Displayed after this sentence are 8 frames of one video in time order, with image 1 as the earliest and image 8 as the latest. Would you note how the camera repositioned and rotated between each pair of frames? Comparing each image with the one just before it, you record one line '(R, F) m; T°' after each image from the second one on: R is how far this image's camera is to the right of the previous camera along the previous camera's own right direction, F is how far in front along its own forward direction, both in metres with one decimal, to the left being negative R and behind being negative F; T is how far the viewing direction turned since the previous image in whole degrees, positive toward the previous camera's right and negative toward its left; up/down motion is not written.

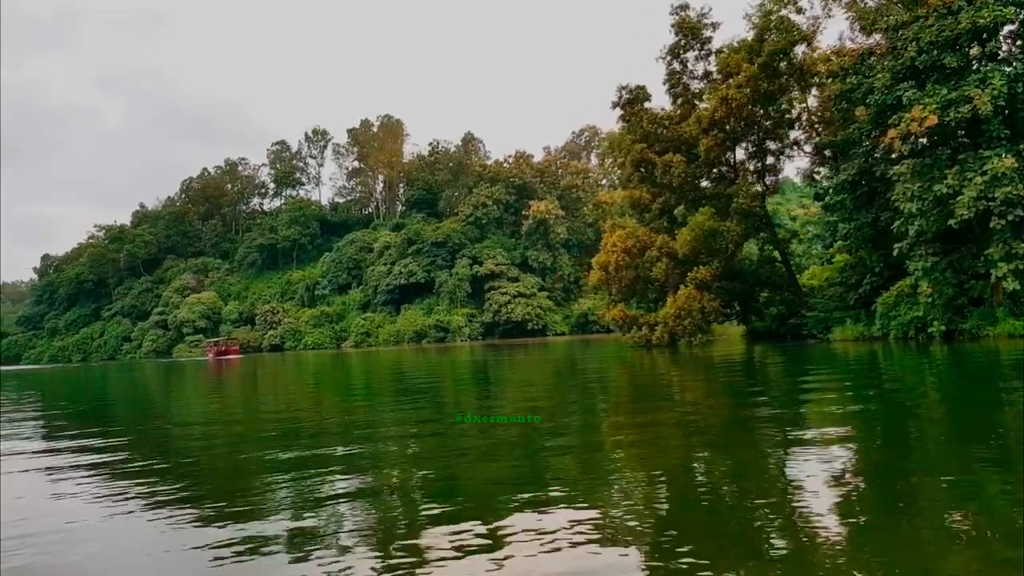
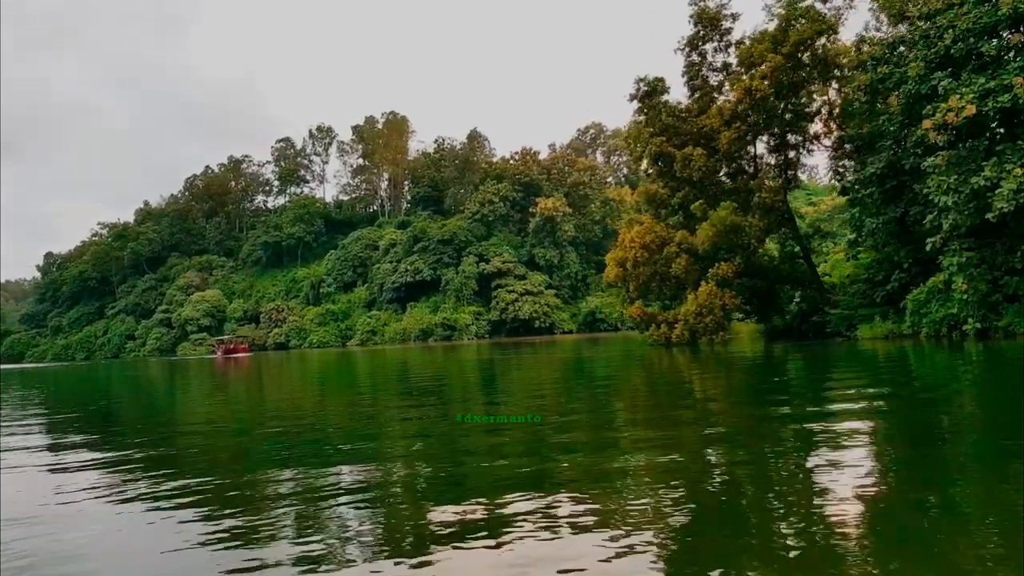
(-0.3, +0.4) m; 0°
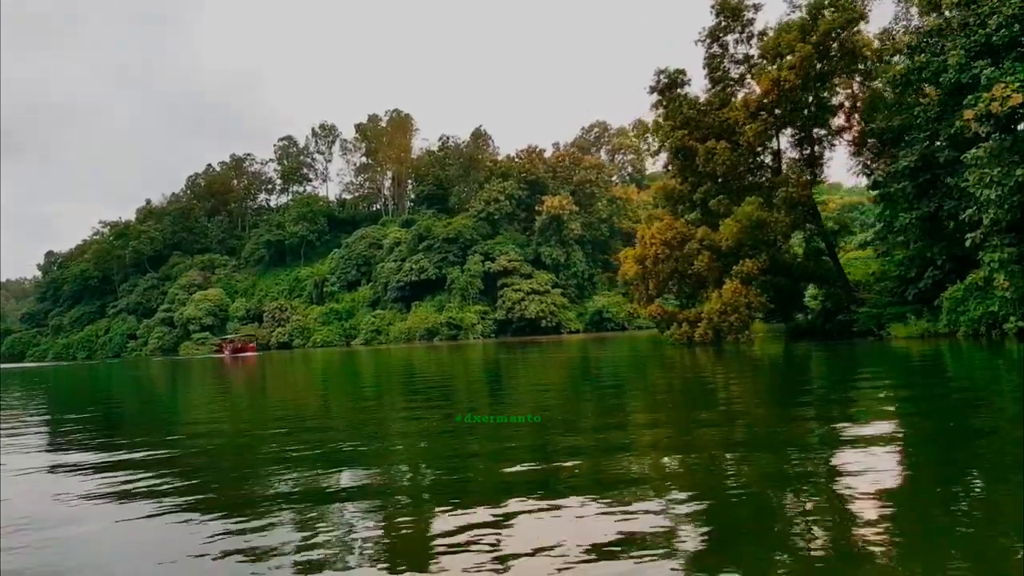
(-0.3, +0.4) m; 0°
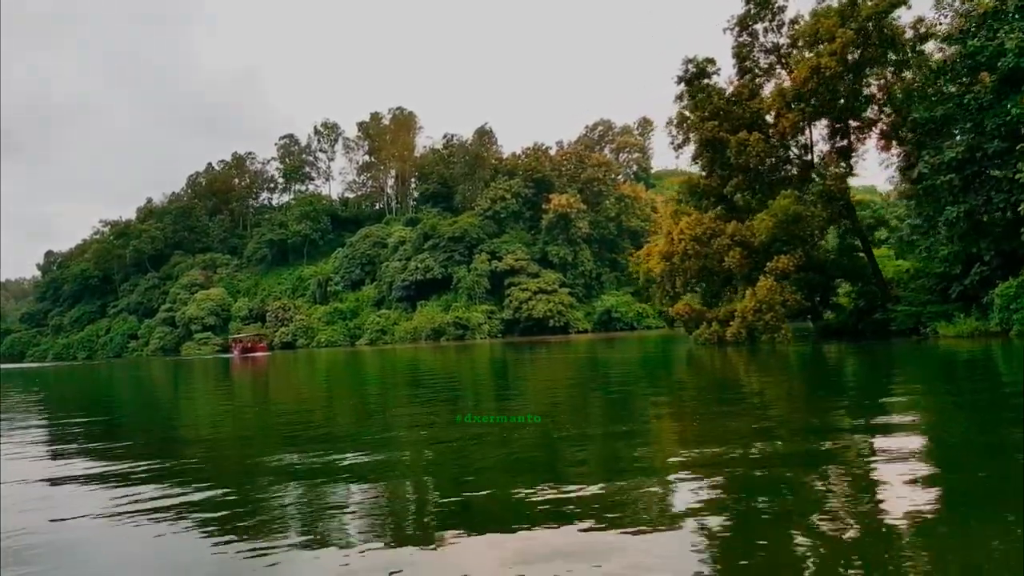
(-0.4, +0.6) m; 0°
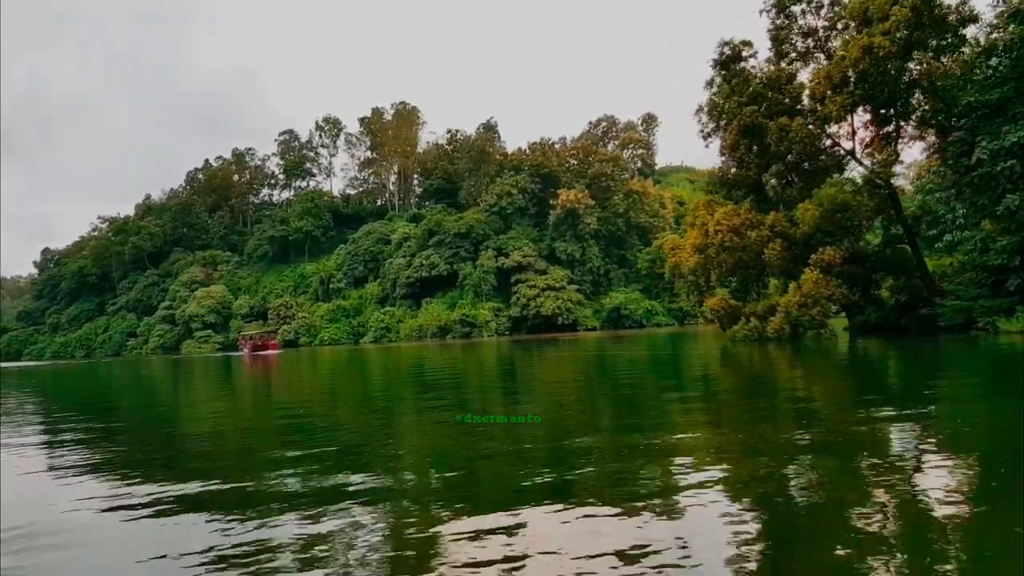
(-0.5, +0.7) m; 0°
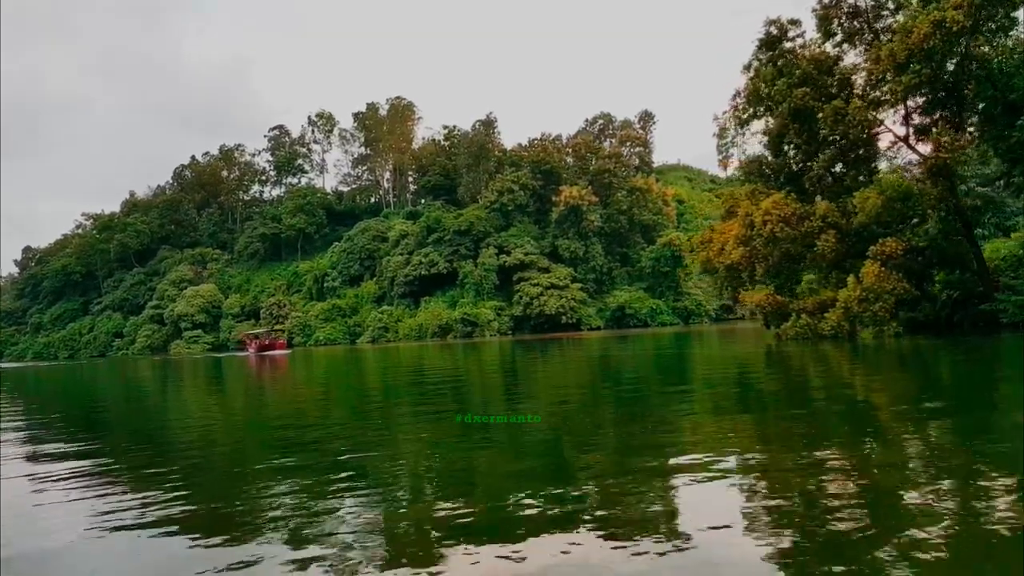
(-1.0, +1.1) m; +1°
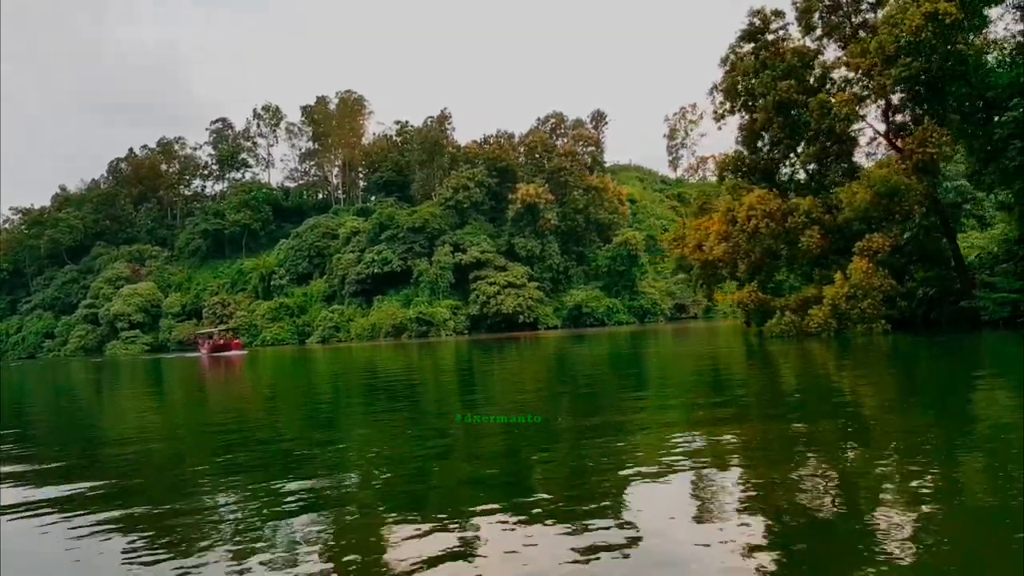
(-0.7, +0.9) m; +4°
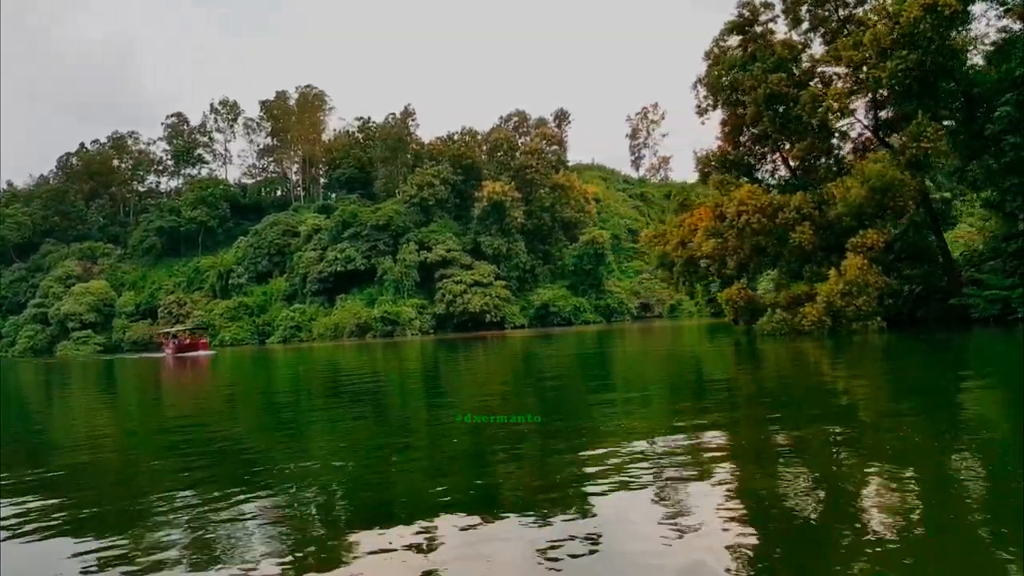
(-0.4, +0.5) m; +3°
